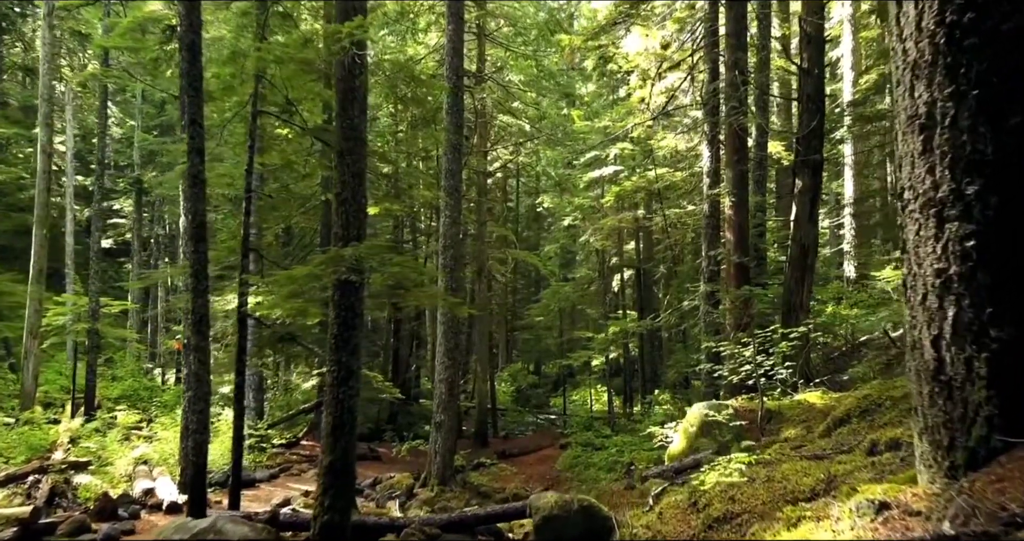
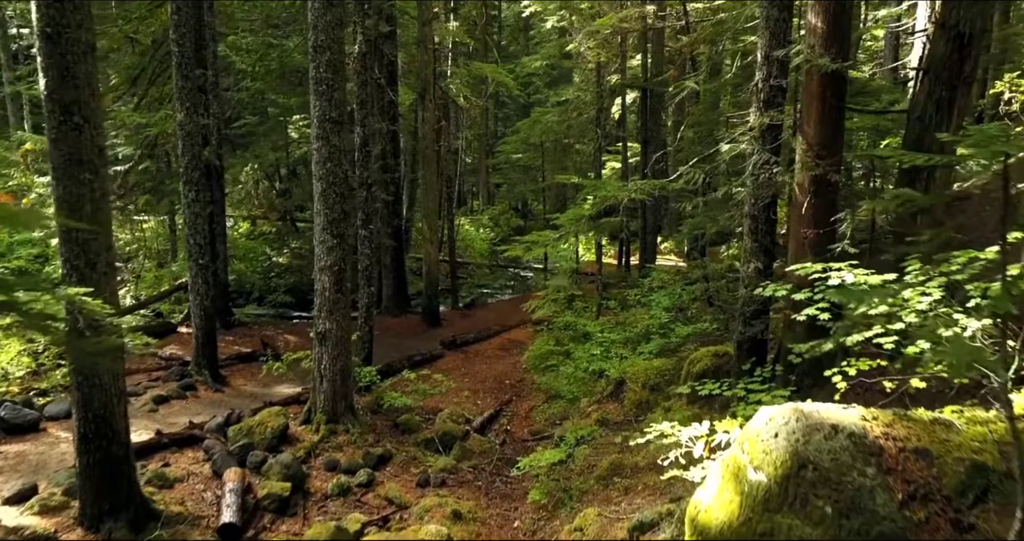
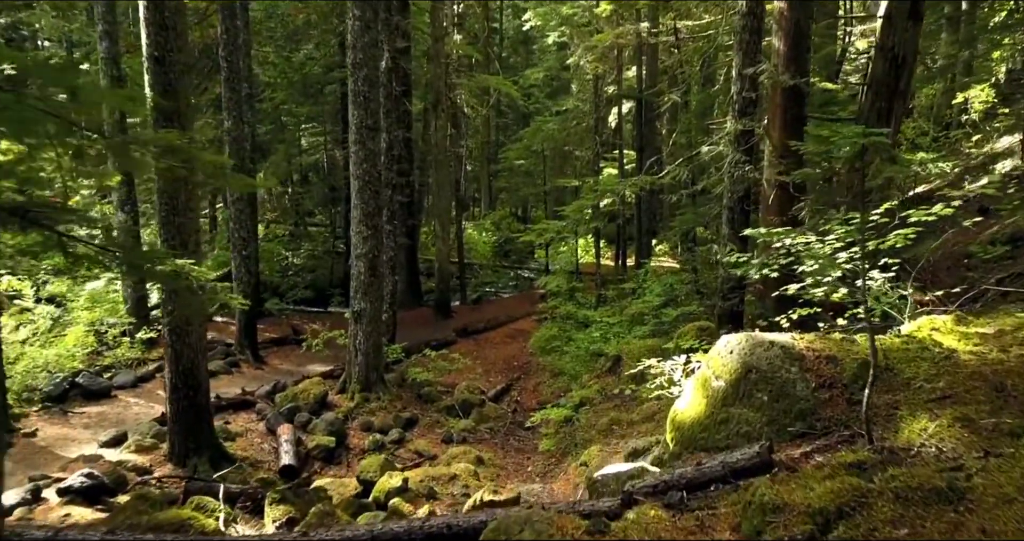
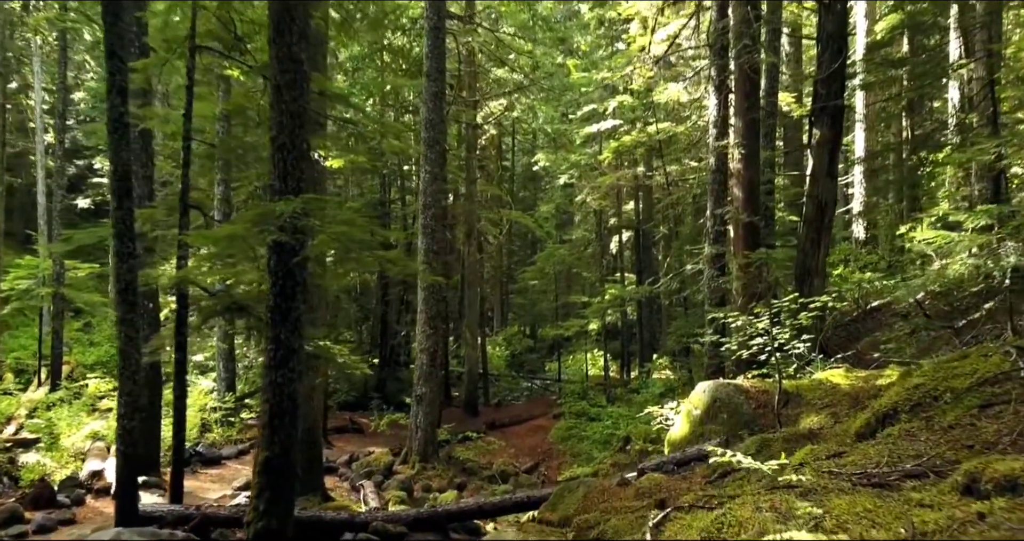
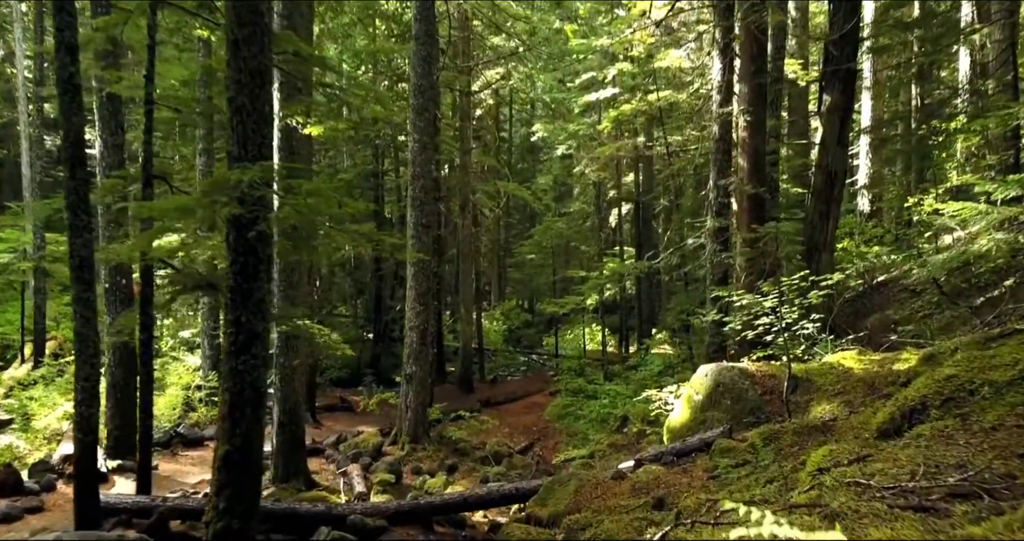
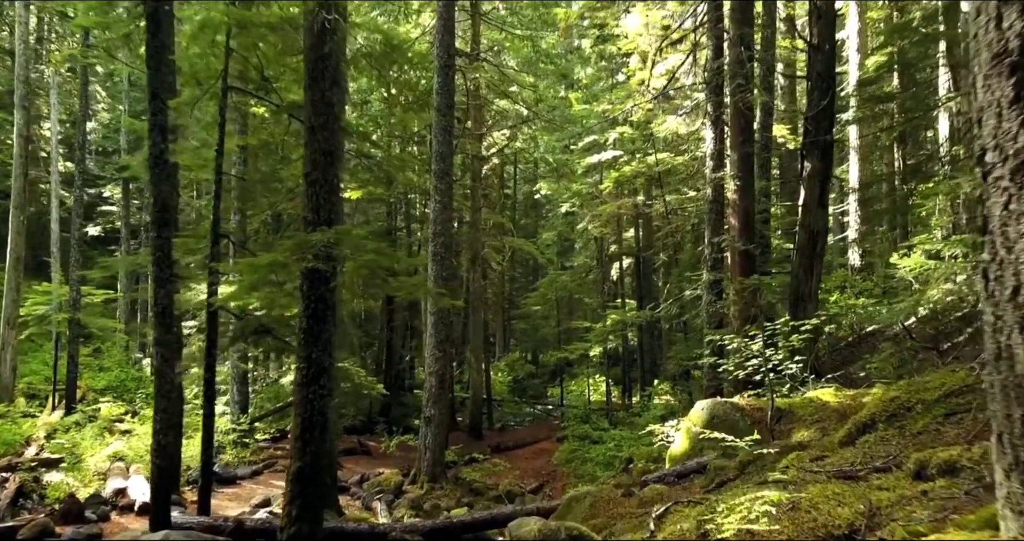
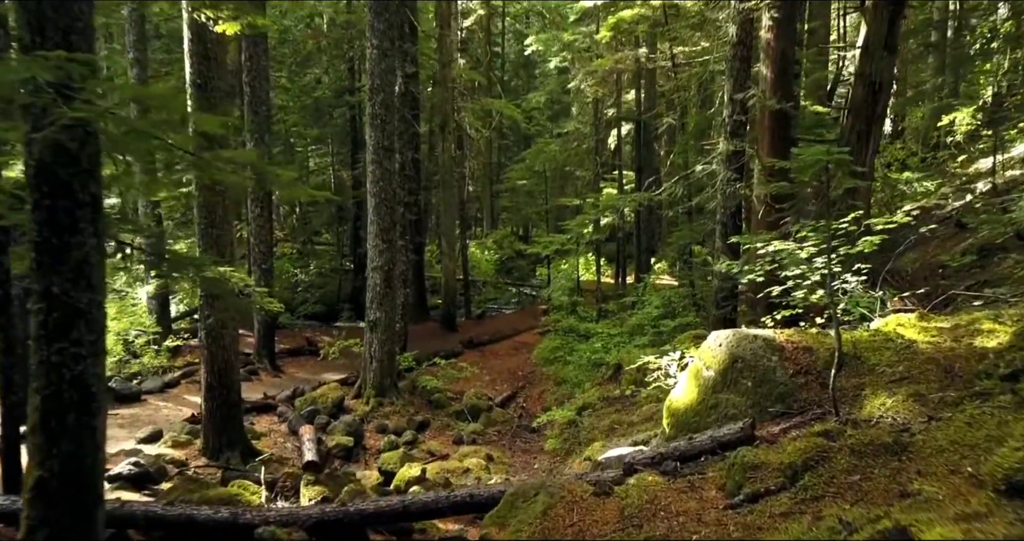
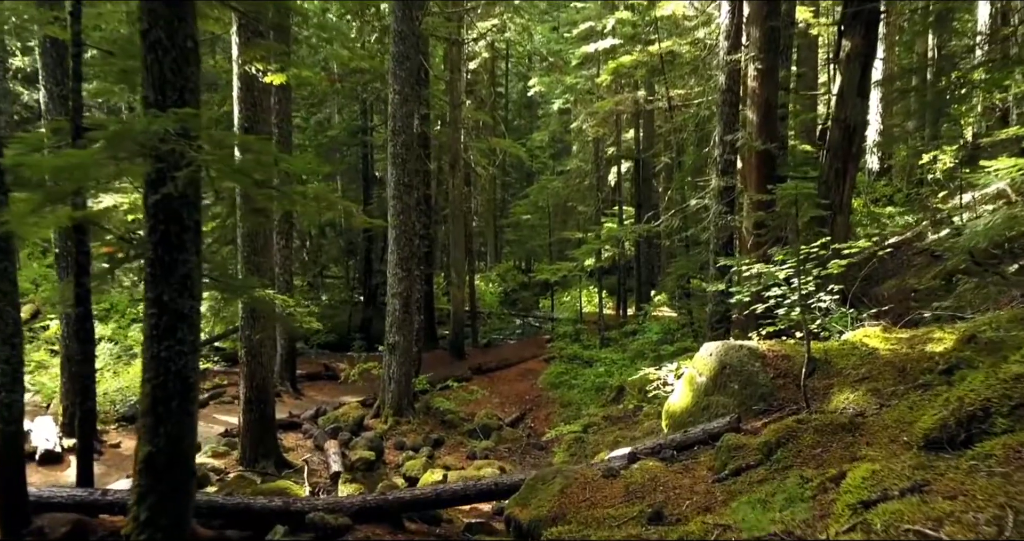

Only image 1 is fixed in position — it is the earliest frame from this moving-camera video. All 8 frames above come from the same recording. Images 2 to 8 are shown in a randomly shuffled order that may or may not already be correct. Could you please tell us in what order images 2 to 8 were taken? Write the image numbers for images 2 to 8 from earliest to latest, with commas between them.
6, 4, 5, 8, 7, 3, 2
